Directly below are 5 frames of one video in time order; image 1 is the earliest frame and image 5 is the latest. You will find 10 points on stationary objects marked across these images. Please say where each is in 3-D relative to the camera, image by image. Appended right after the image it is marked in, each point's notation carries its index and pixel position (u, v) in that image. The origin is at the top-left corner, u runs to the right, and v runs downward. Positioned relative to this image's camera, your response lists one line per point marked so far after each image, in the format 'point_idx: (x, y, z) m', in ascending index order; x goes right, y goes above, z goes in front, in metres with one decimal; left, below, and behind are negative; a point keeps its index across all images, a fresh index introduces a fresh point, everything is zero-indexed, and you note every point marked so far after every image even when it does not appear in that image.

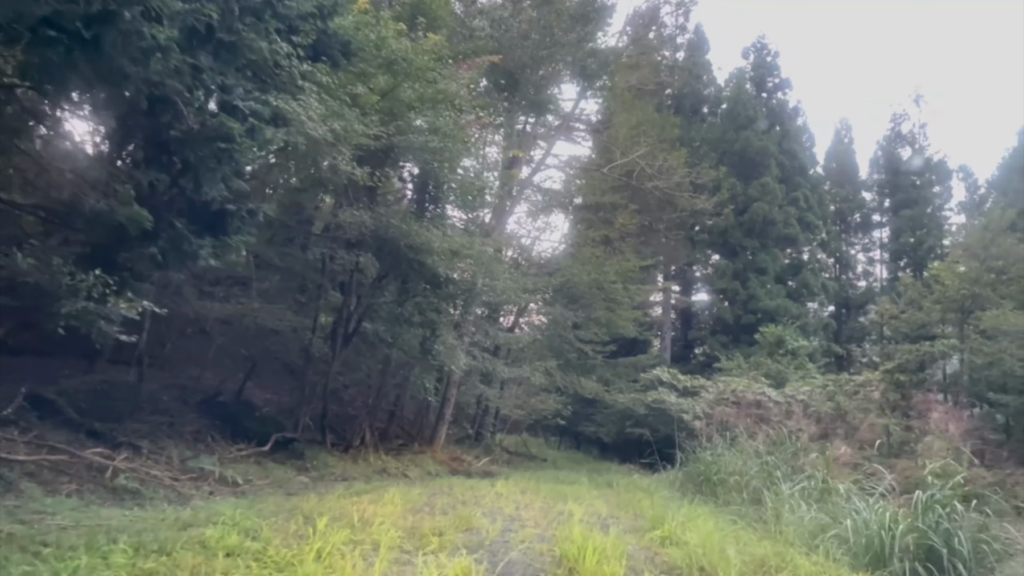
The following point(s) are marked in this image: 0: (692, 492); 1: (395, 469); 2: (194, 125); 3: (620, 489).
0: (+2.2, -2.5, +9.6) m
1: (-2.0, -3.1, +13.5) m
2: (-2.6, +1.3, +6.5) m
3: (+1.6, -2.9, +11.6) m
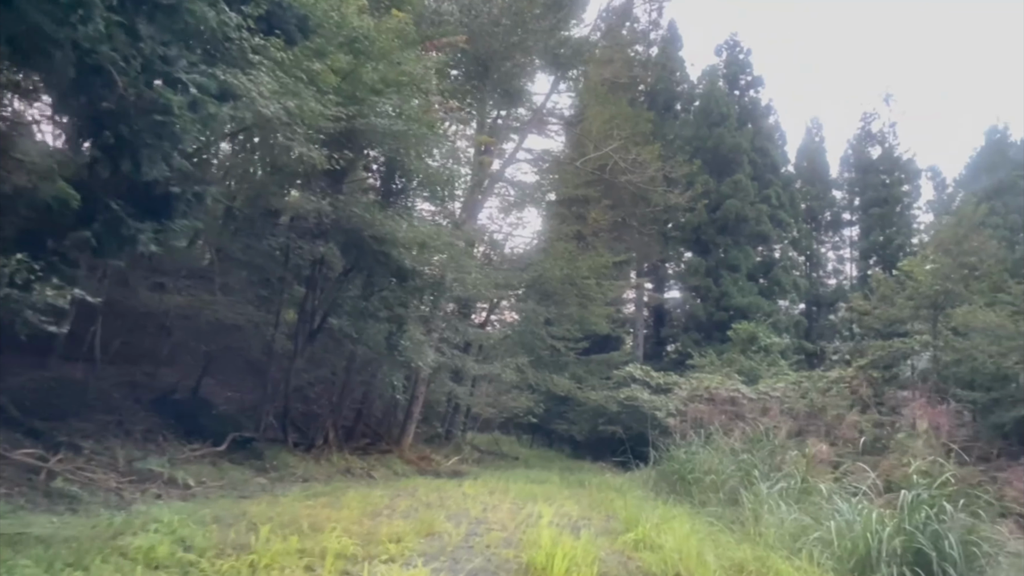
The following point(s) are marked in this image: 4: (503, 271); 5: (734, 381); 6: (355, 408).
0: (+1.8, -2.4, +9.3) m
1: (-2.5, -3.0, +13.0) m
2: (-2.9, +1.4, +6.0) m
3: (+1.2, -2.8, +11.3) m
4: (-0.2, +0.4, +19.3) m
5: (+5.0, -2.1, +17.7) m
6: (-3.3, -2.5, +16.7) m
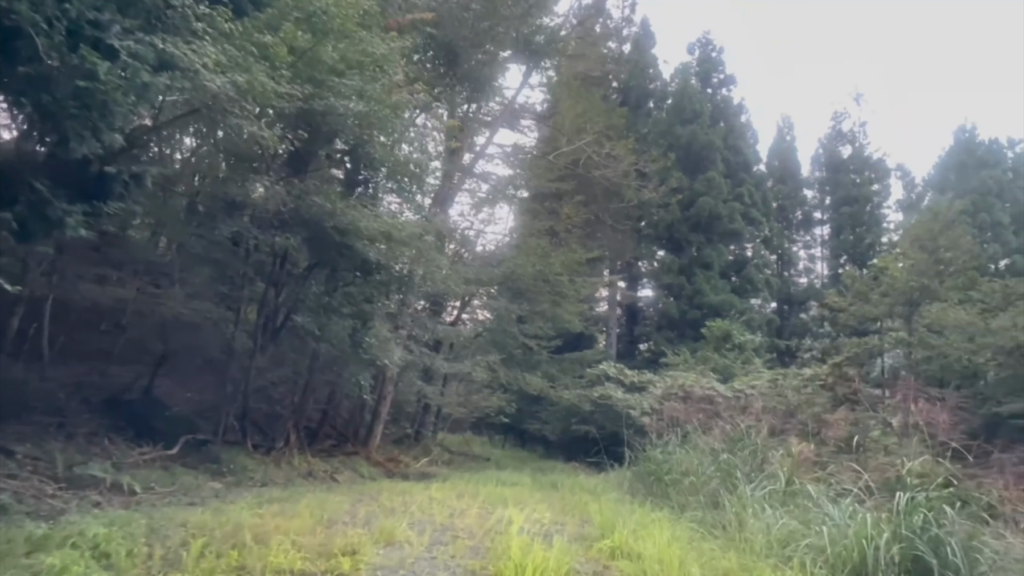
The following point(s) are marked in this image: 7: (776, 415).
0: (+1.5, -2.3, +8.9) m
1: (-3.0, -2.9, +12.5) m
2: (-3.1, +1.5, +5.4) m
3: (+0.7, -2.8, +10.9) m
4: (-0.9, +0.5, +18.8) m
5: (+4.3, -2.0, +17.4) m
6: (-3.9, -2.5, +16.1) m
7: (+4.6, -2.2, +13.9) m
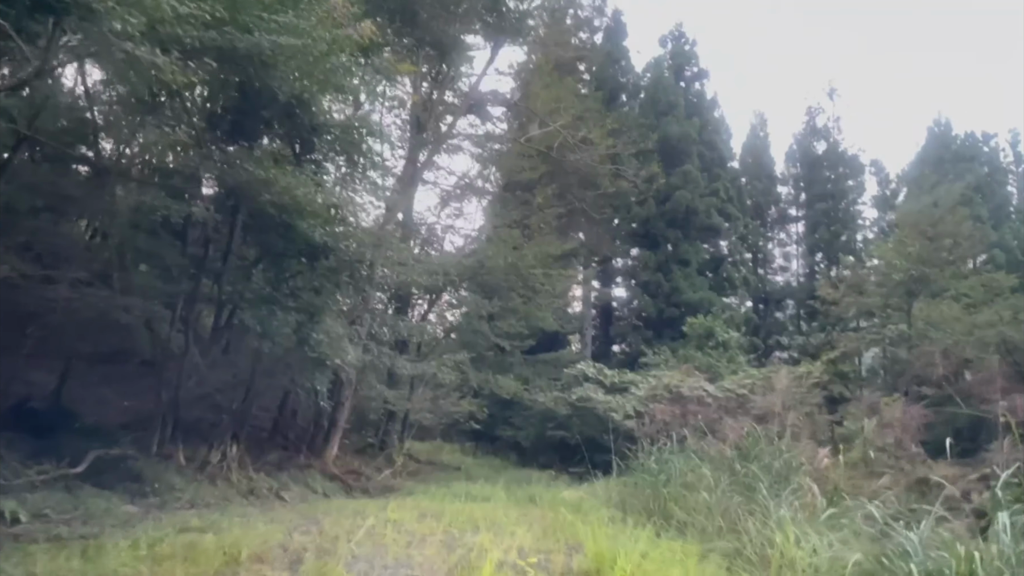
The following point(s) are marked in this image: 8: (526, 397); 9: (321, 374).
0: (+1.2, -2.1, +7.5) m
1: (-3.4, -2.8, +10.9) m
2: (-3.3, +1.7, +3.9) m
3: (+0.4, -2.6, +9.4) m
4: (-1.6, +0.6, +17.3) m
5: (+3.7, -1.9, +16.1) m
6: (-4.4, -2.4, +14.5) m
7: (+4.2, -2.0, +12.7) m
8: (+0.4, -2.7, +19.6) m
9: (-3.1, -1.4, +13.0) m
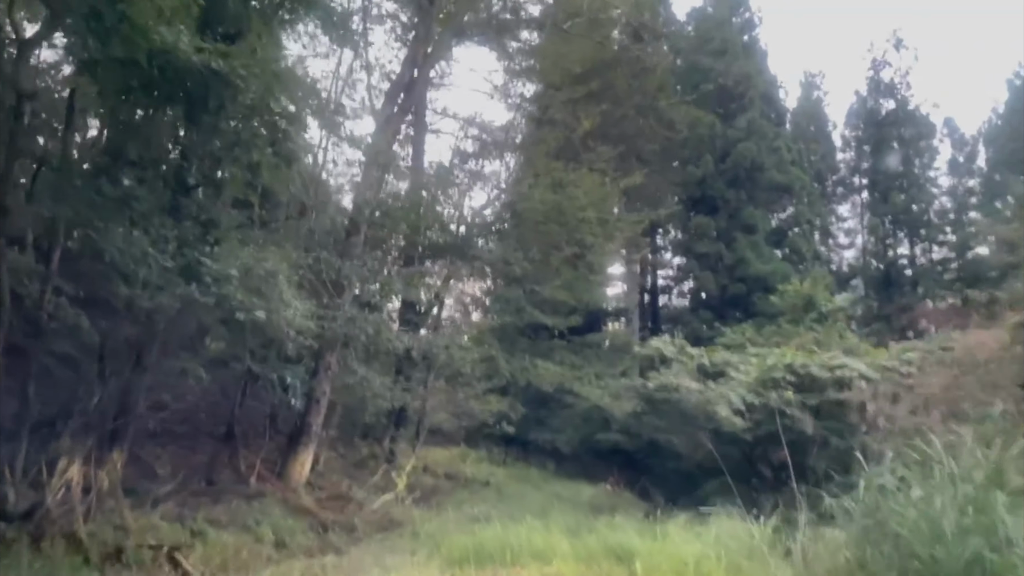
0: (+1.6, -1.3, +2.7) m
1: (-2.8, -2.0, +6.2) m
2: (-3.0, +2.4, -0.8) m
3: (+0.9, -1.8, +4.7) m
4: (-0.9, +1.3, +12.6) m
5: (+4.4, -1.0, +11.3) m
6: (-3.7, -1.7, +9.9) m
7: (+4.8, -1.1, +7.8) m
8: (+1.2, -1.9, +14.8) m
9: (-2.5, -0.7, +8.3) m
